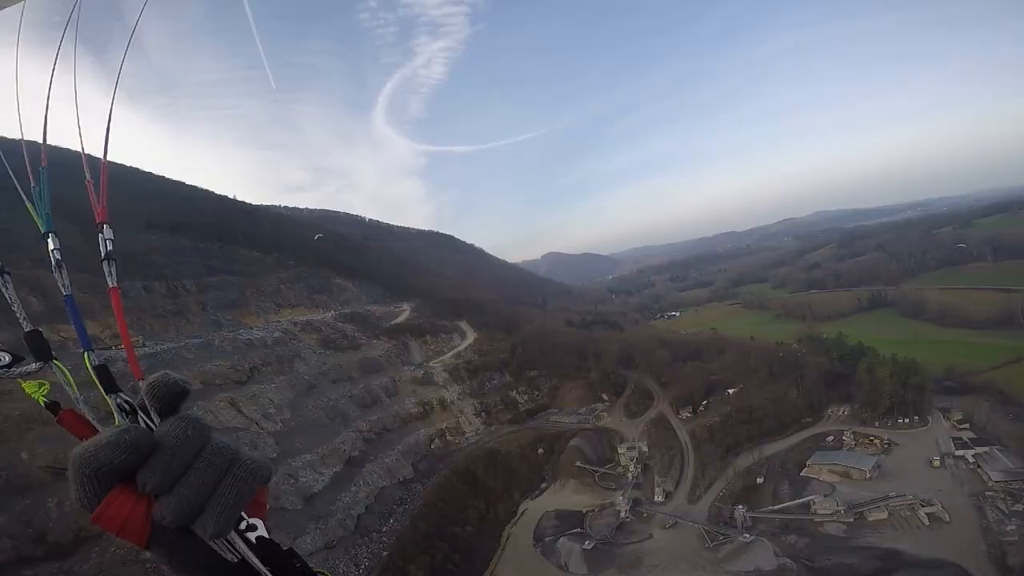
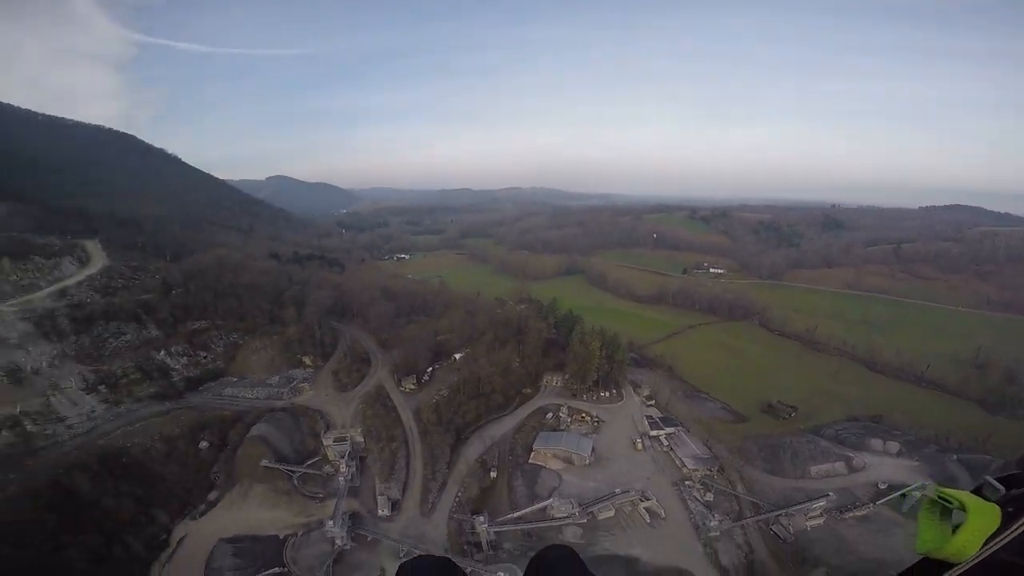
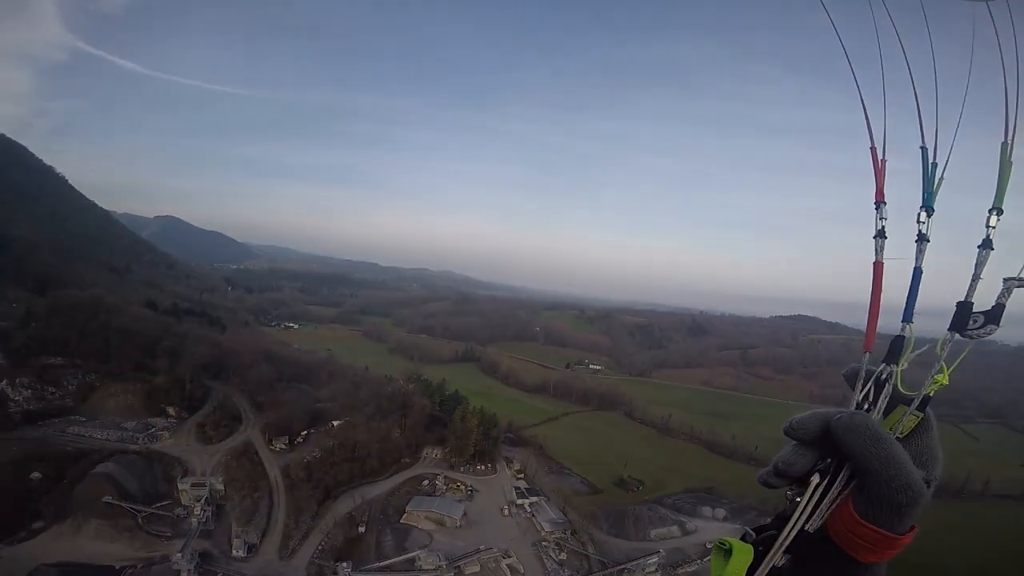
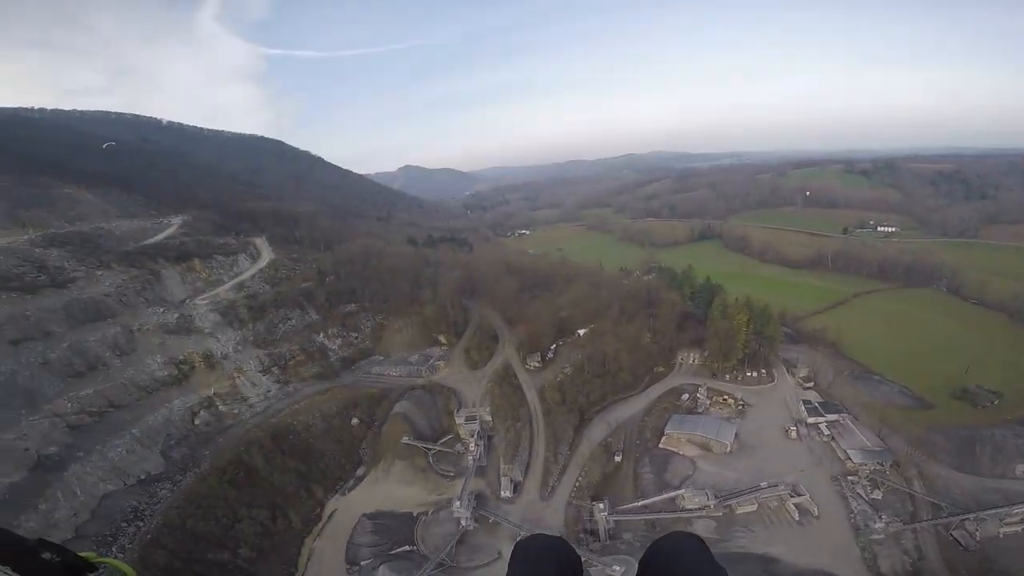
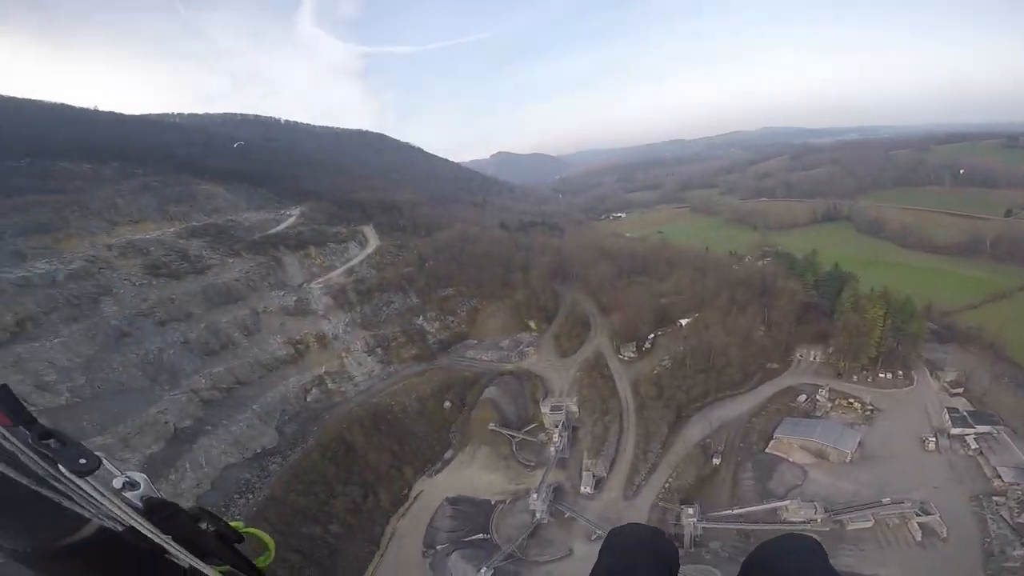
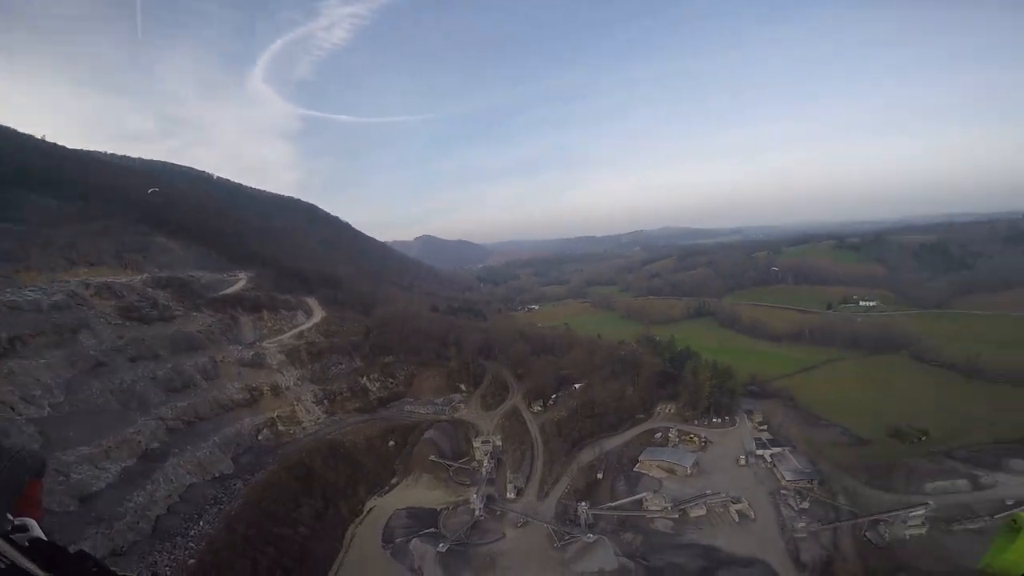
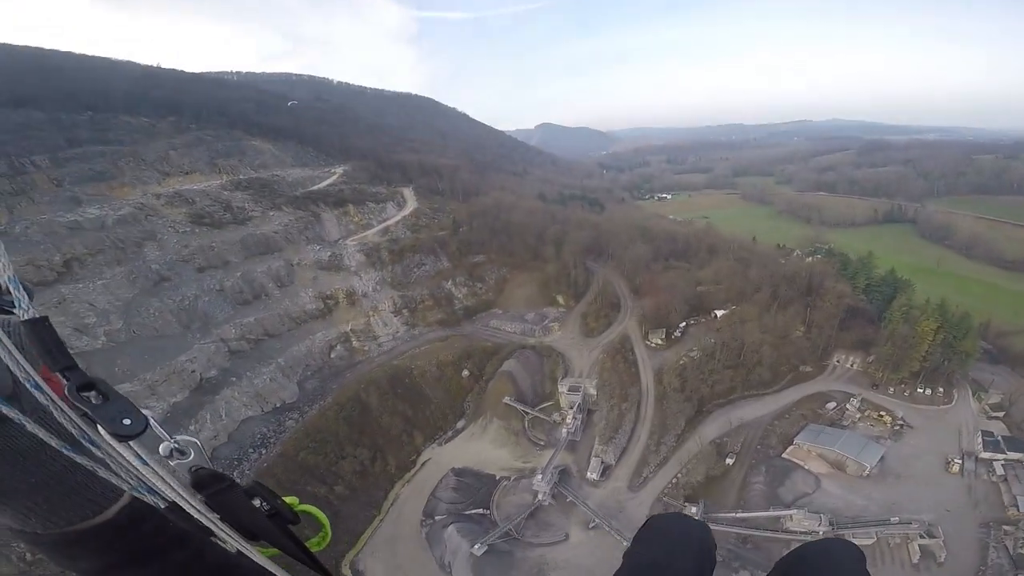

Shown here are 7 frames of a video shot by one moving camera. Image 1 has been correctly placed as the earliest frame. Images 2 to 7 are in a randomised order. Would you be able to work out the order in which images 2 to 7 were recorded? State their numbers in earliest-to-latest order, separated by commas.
6, 3, 2, 4, 5, 7
